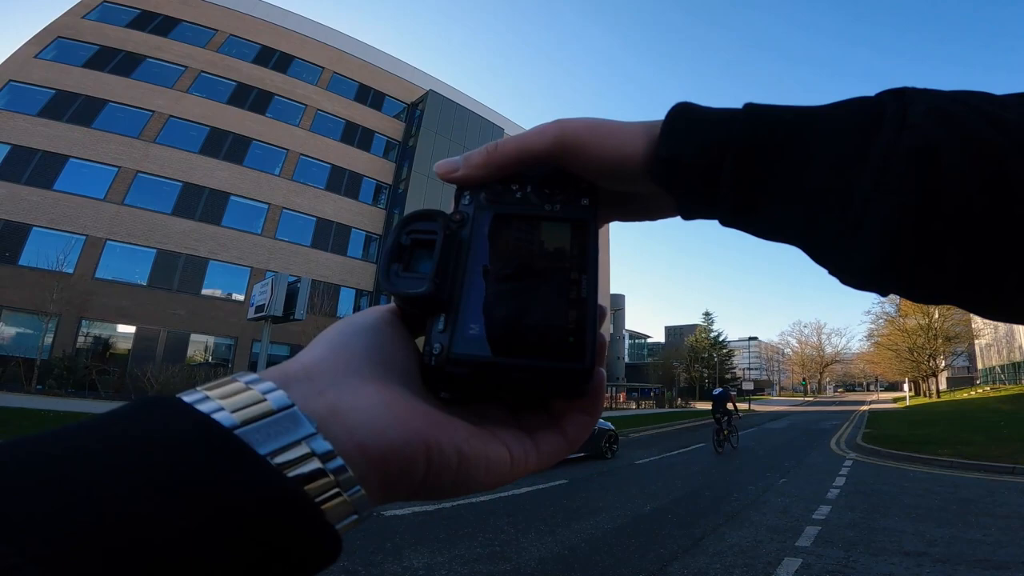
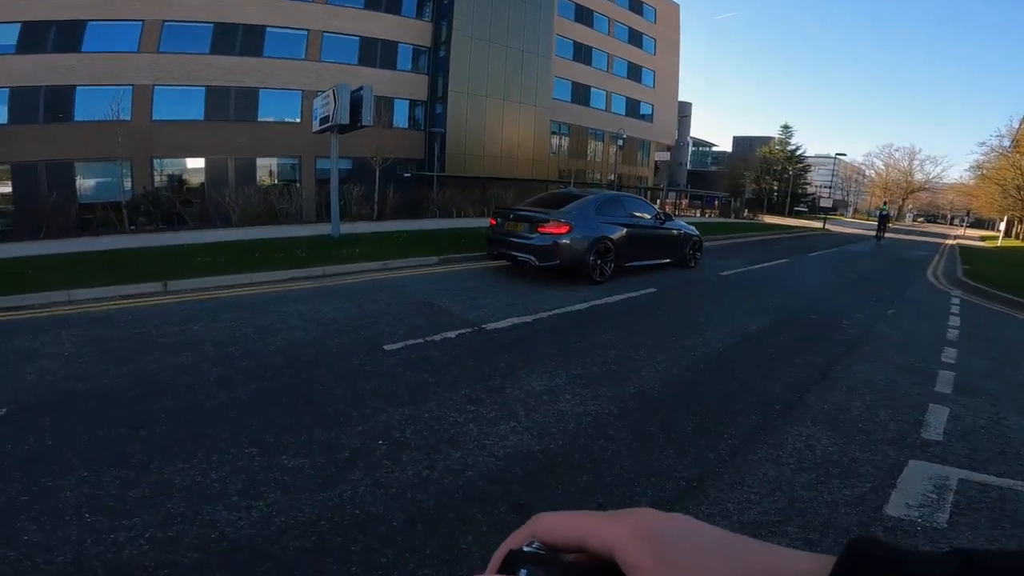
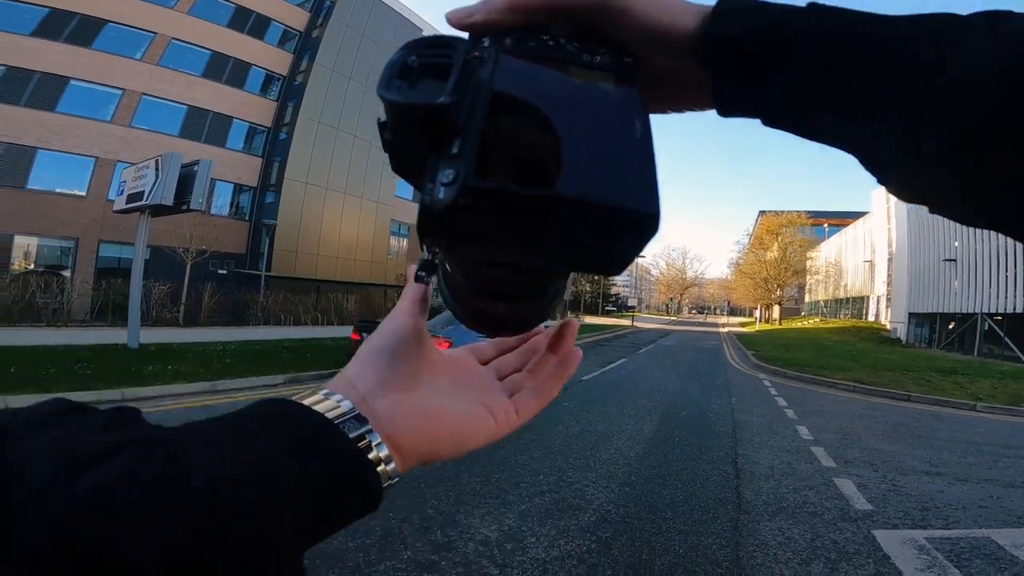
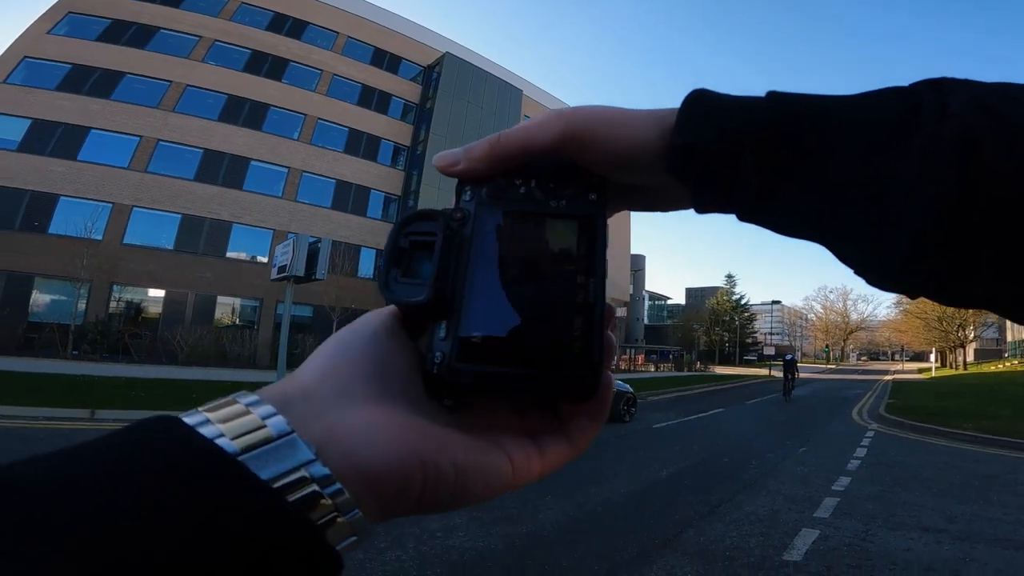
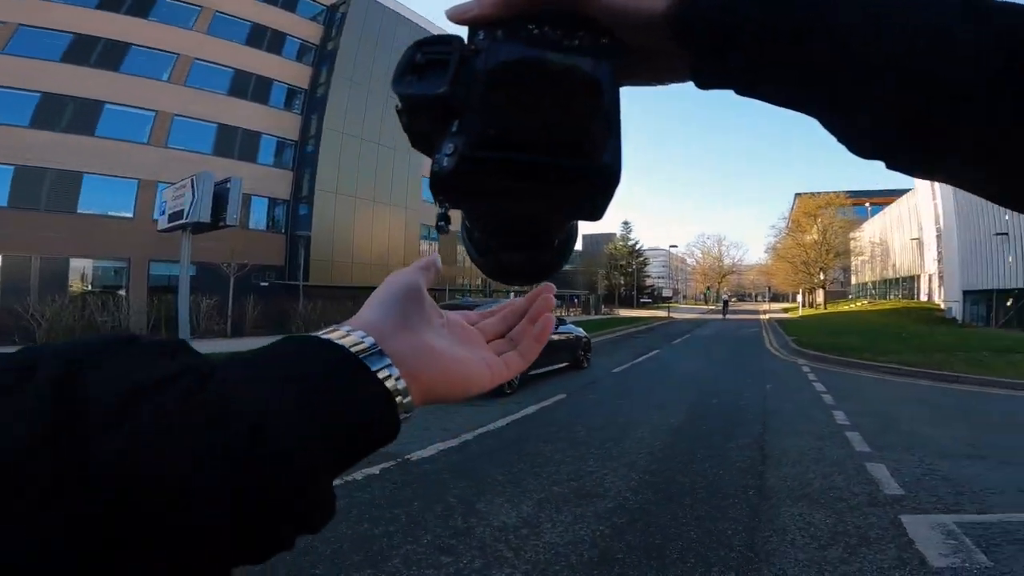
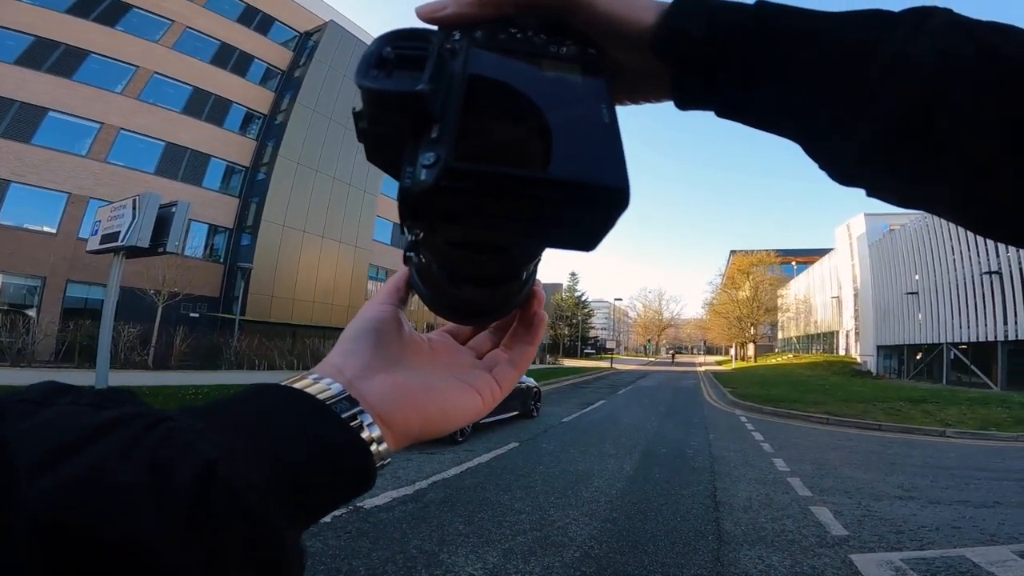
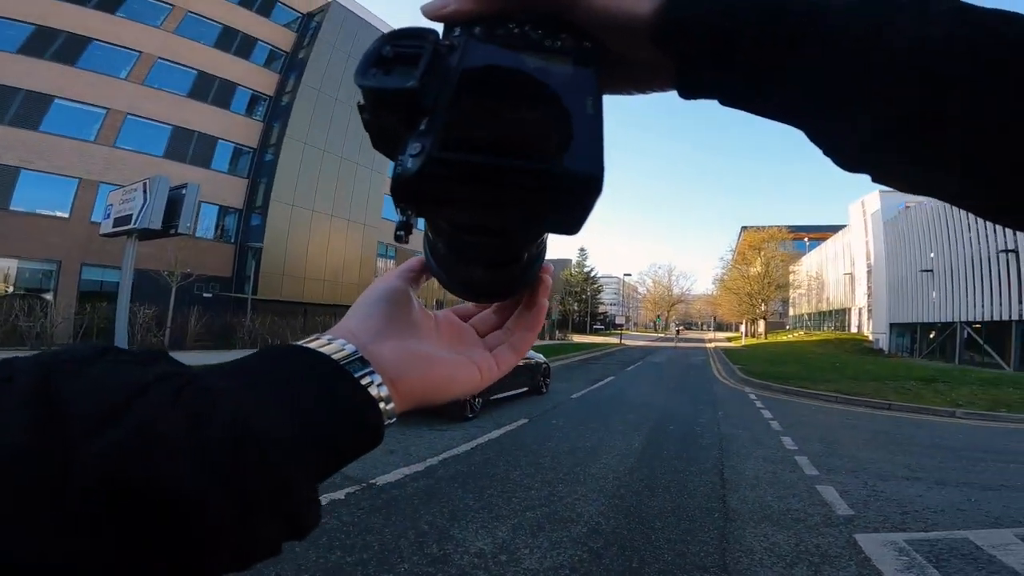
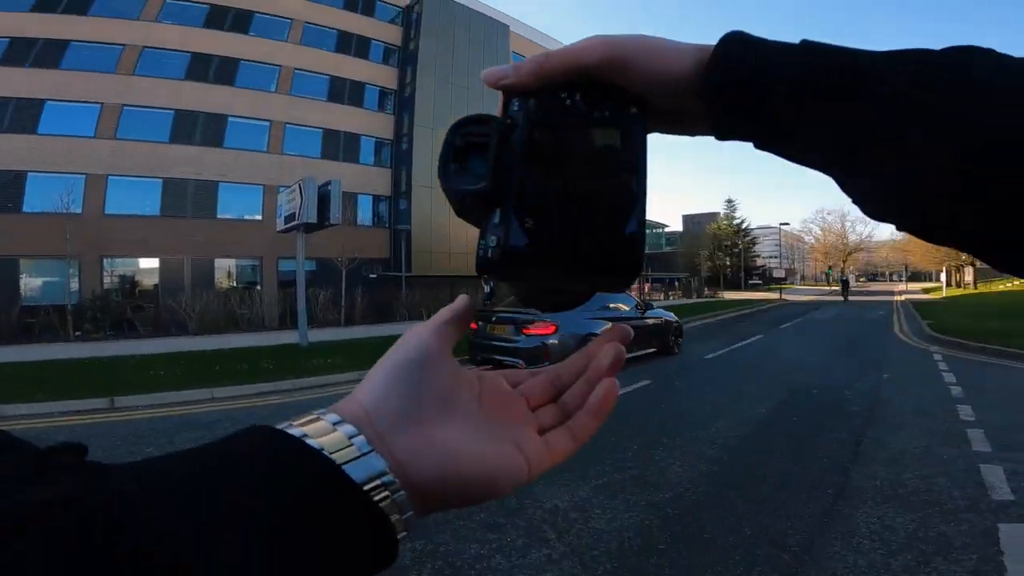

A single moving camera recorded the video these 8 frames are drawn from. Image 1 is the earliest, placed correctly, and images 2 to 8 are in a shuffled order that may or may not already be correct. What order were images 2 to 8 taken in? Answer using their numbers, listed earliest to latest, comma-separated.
4, 2, 8, 5, 7, 6, 3
